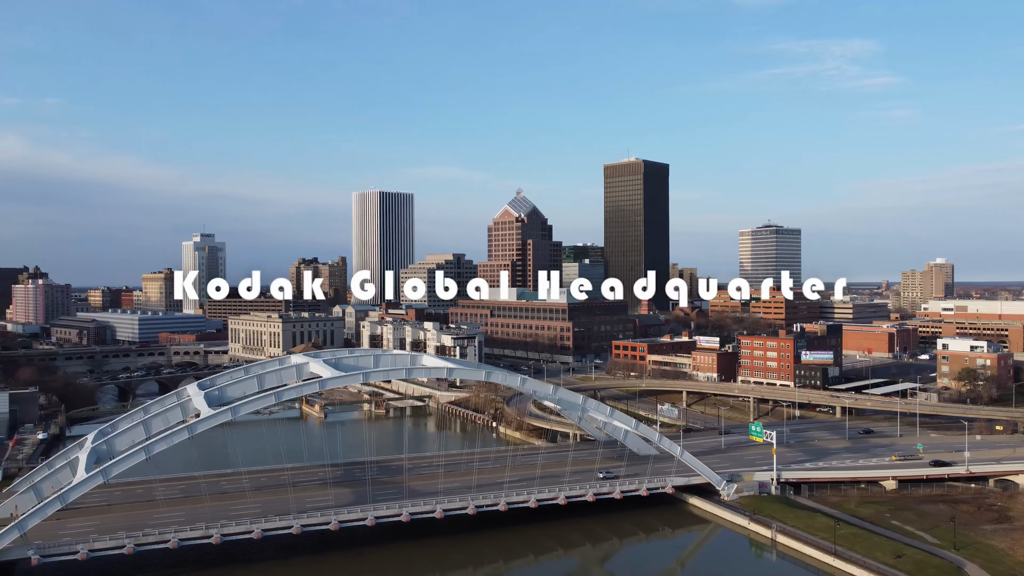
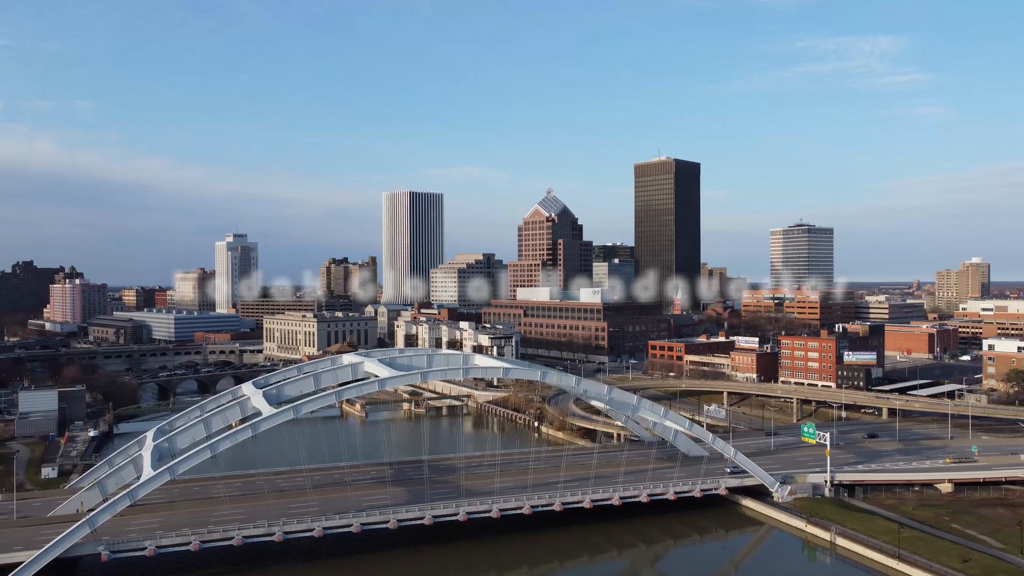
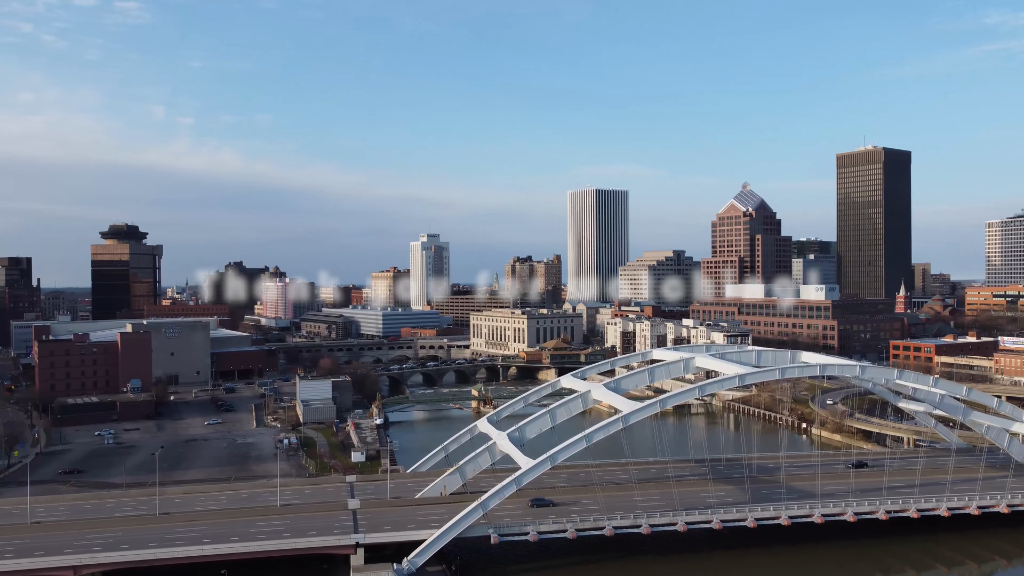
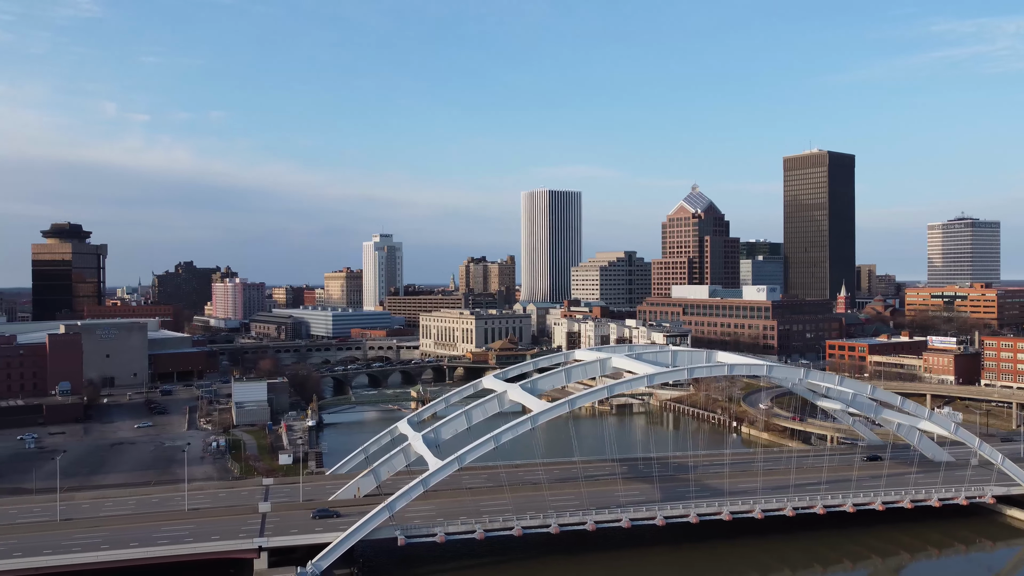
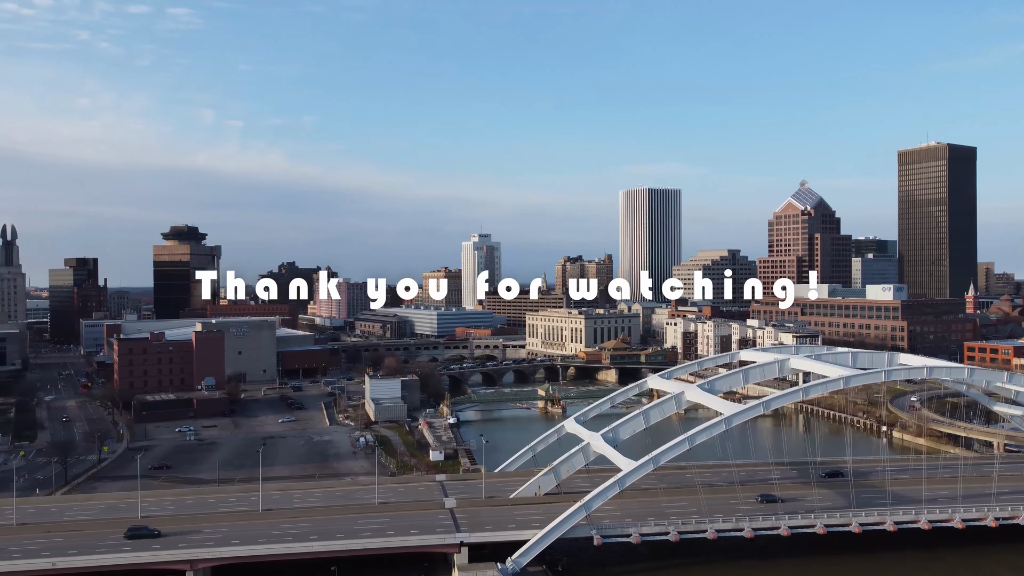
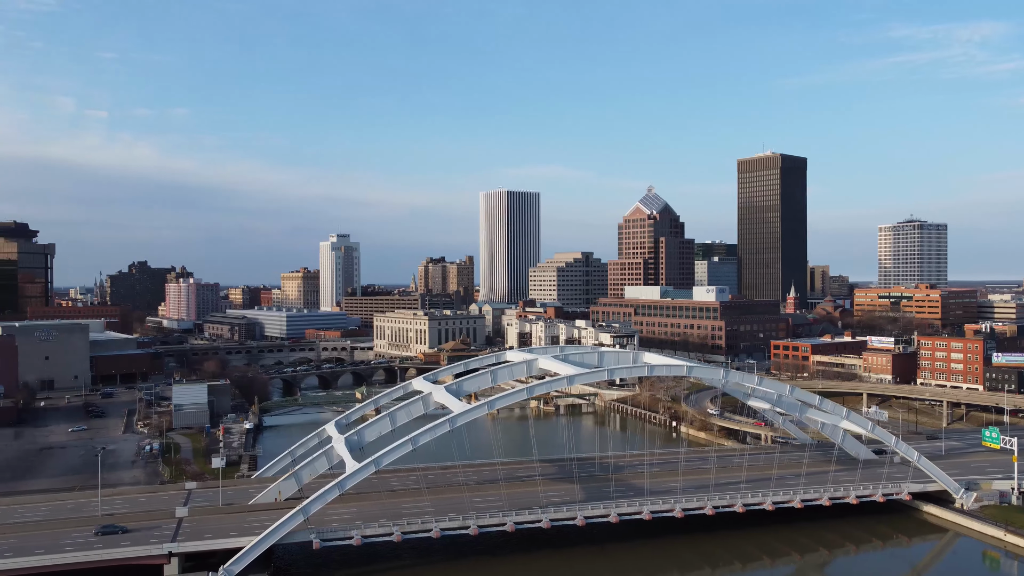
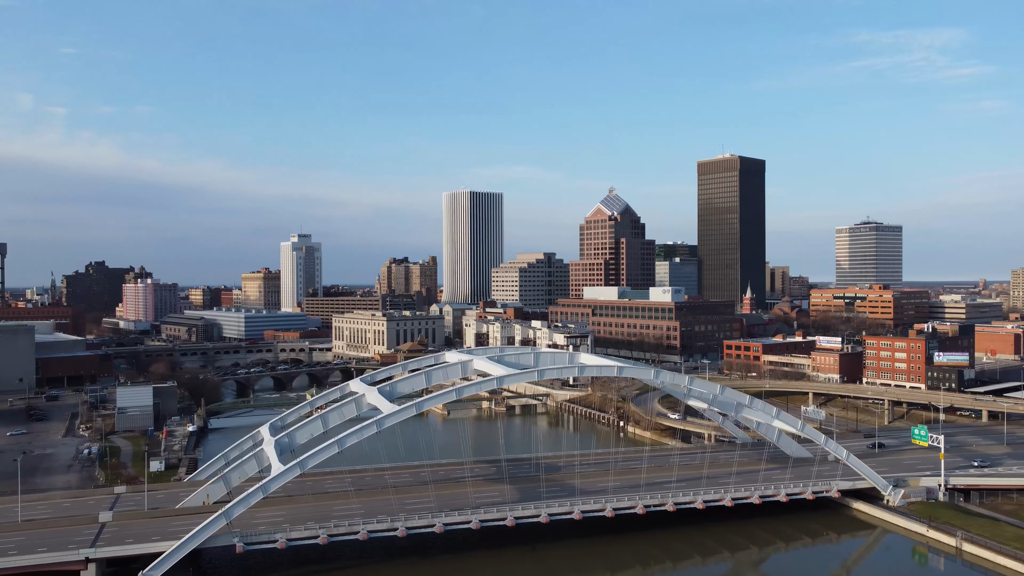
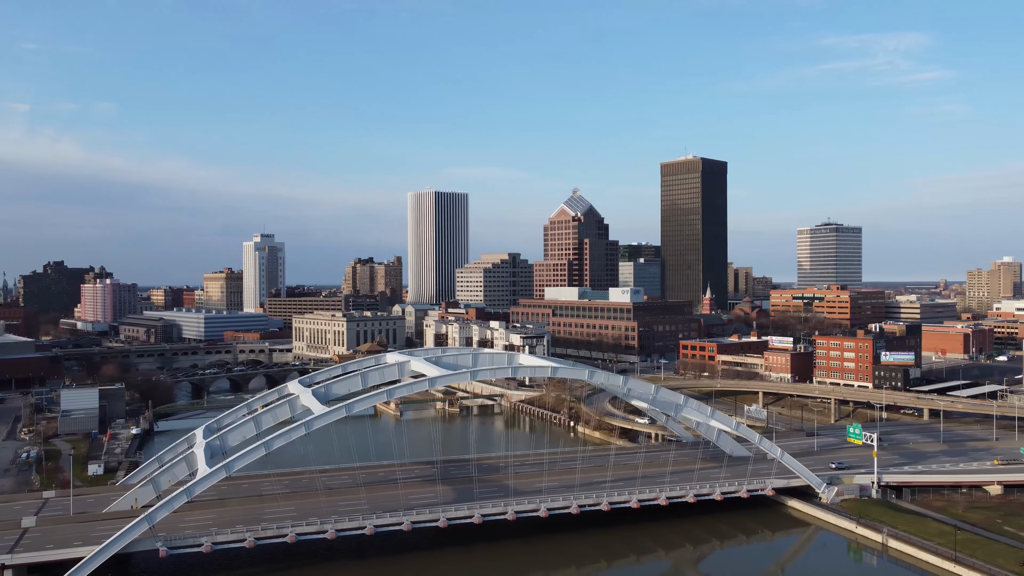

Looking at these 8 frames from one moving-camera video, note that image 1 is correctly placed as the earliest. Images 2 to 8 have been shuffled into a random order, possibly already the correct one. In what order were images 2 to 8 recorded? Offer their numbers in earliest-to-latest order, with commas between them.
2, 8, 7, 6, 4, 3, 5
